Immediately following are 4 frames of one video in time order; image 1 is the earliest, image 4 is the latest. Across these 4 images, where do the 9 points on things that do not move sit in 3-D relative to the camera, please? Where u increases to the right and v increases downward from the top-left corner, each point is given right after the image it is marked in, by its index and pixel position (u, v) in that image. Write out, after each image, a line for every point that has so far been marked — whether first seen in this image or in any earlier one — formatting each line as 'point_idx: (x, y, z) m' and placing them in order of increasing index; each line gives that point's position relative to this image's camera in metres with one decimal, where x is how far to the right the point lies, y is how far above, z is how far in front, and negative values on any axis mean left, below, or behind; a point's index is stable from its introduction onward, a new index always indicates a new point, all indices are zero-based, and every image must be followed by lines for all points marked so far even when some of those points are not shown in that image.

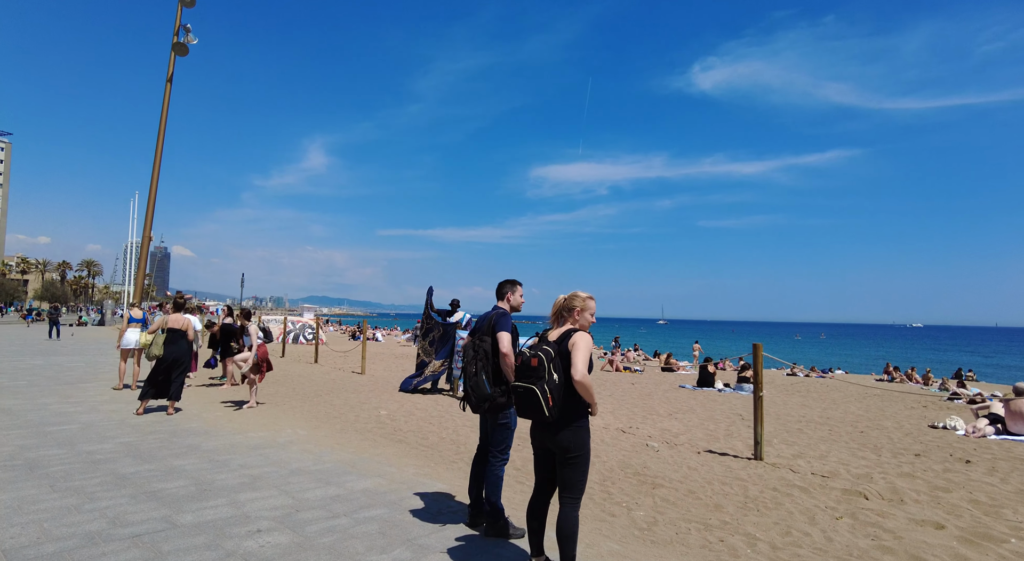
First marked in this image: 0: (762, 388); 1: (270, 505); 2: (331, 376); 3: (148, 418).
0: (+3.0, -1.3, +6.7) m
1: (-2.2, -2.0, +4.9) m
2: (-4.8, -2.5, +14.7) m
3: (-5.7, -2.2, +8.6) m
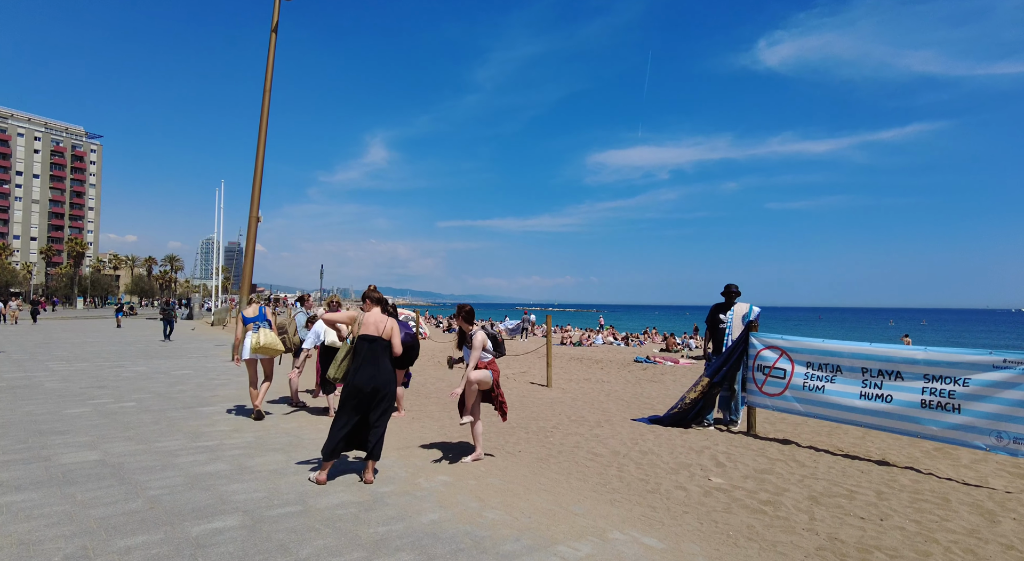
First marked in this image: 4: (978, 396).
0: (+6.9, -1.0, +2.1) m
1: (+1.6, -1.8, +0.9) m
2: (0.0, -2.2, +10.9) m
3: (-1.5, -1.9, +5.0) m
4: (+4.6, -1.1, +5.5) m
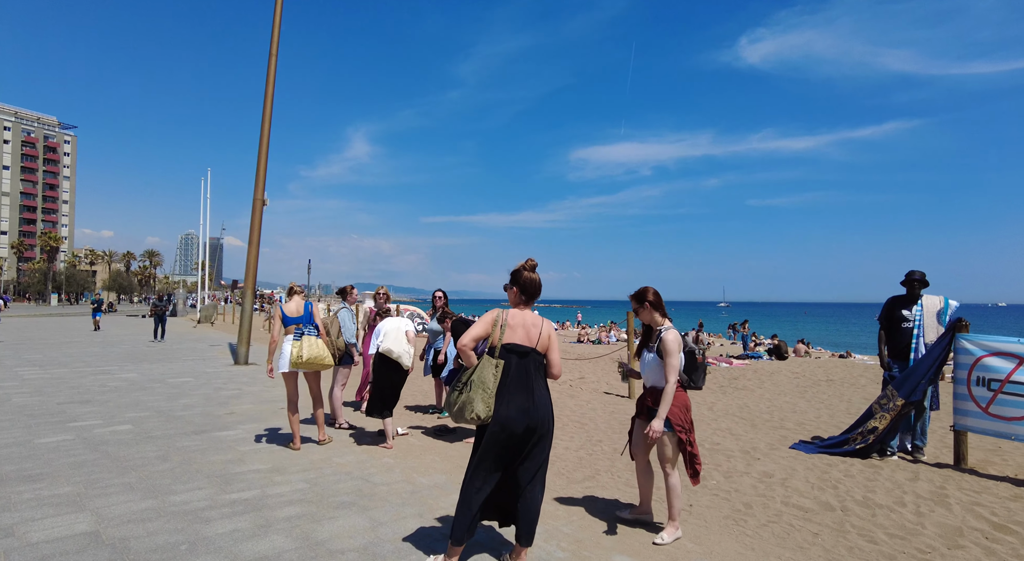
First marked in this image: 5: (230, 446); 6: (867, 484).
0: (+8.5, -0.9, +0.4) m
1: (+3.2, -1.7, -0.9) m
2: (+1.4, -2.0, +9.0) m
3: (0.0, -1.8, +3.0) m
4: (+6.1, -1.0, +3.7) m
5: (-3.4, -1.9, +6.6) m
6: (+3.3, -1.9, +5.2) m
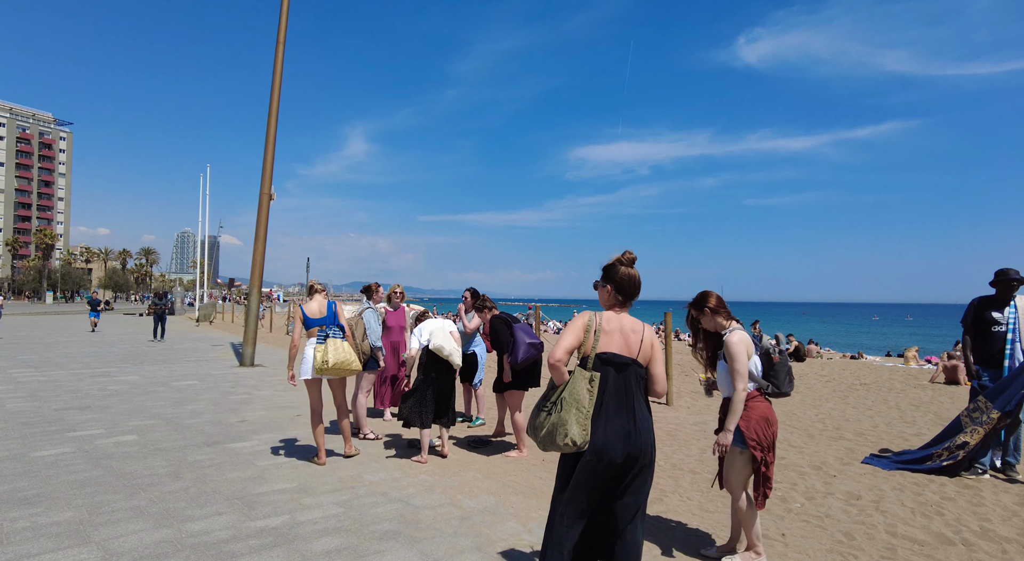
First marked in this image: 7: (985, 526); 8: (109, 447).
0: (+9.1, -0.9, -0.2) m
1: (+3.8, -1.7, -1.5) m
2: (+1.9, -2.0, +8.4) m
3: (+0.5, -1.8, +2.4) m
4: (+6.6, -1.0, +3.1) m
5: (-2.9, -1.9, +5.9) m
6: (+3.8, -1.9, +4.6) m
7: (+3.7, -1.9, +4.3) m
8: (-4.6, -1.9, +6.3) m
